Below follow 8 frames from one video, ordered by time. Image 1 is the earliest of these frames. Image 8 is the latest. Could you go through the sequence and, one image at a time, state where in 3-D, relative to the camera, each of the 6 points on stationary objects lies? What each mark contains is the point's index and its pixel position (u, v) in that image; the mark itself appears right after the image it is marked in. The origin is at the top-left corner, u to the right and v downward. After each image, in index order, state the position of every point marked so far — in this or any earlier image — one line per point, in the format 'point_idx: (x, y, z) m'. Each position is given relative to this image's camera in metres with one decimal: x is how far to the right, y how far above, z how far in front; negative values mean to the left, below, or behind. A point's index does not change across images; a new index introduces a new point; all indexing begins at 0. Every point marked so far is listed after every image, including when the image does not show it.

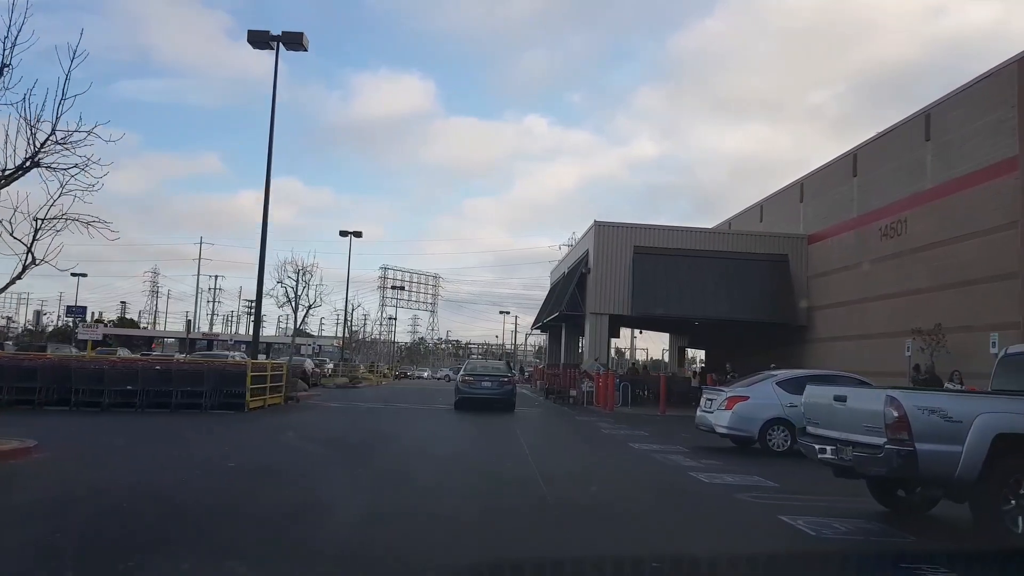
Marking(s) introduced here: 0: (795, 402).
0: (+5.1, -2.1, +14.2) m
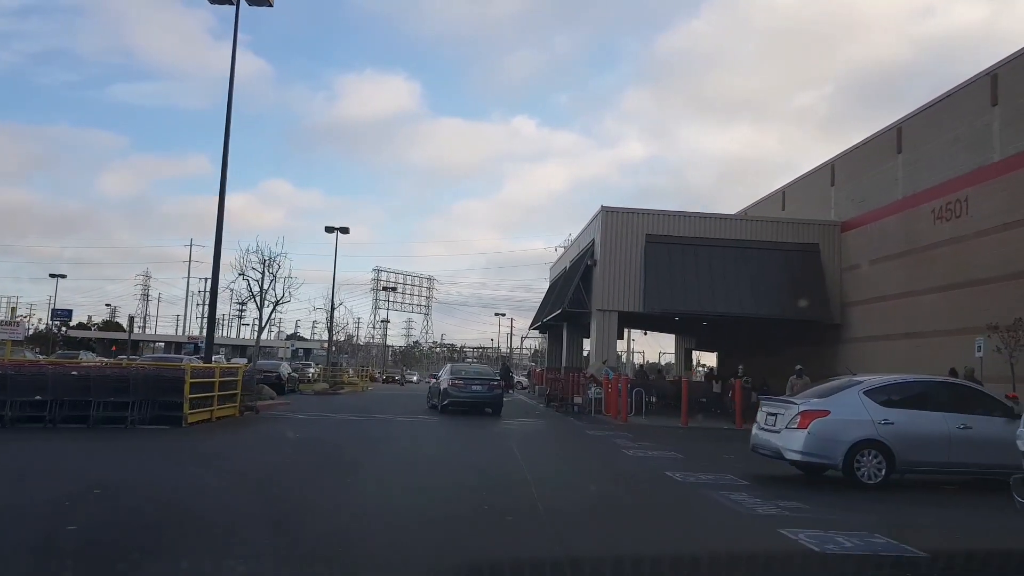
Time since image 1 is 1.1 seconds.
0: (+5.1, -1.7, +10.6) m
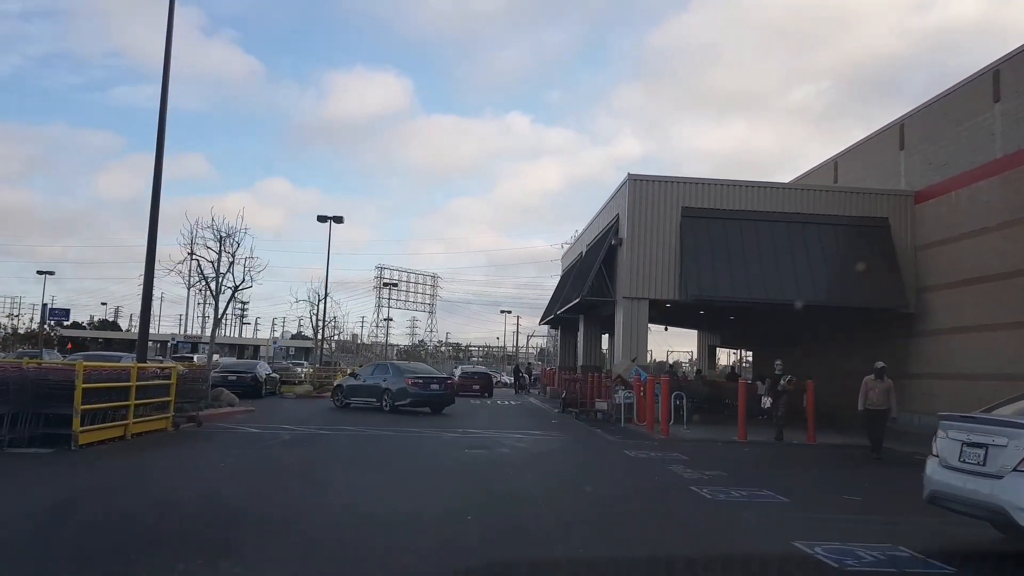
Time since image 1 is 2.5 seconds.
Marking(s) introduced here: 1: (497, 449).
0: (+5.2, -1.3, +6.0) m
1: (-0.4, -3.8, +18.6) m
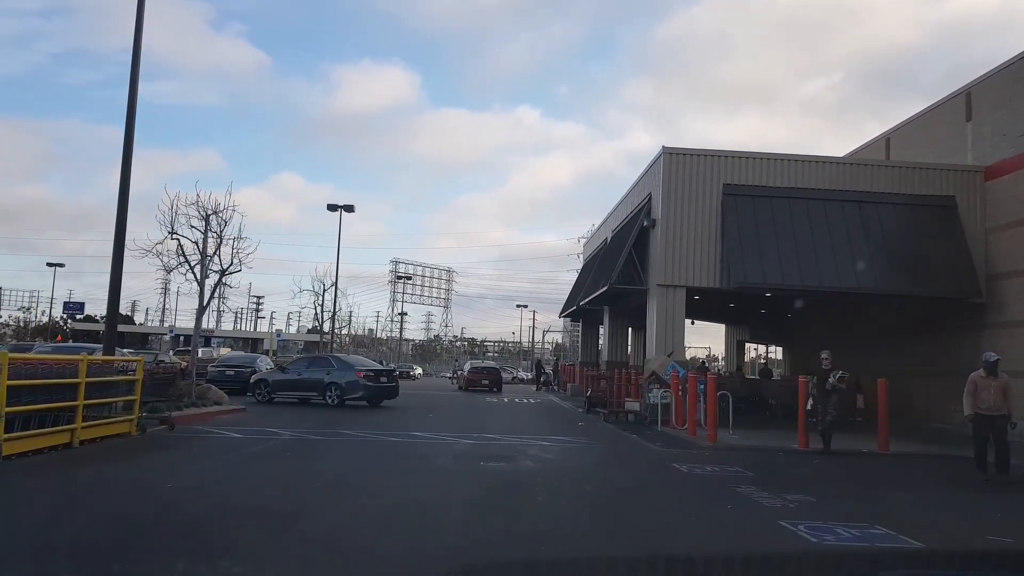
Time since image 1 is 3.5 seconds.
0: (+5.5, -1.0, +3.5) m
1: (+0.1, -3.4, +16.3) m
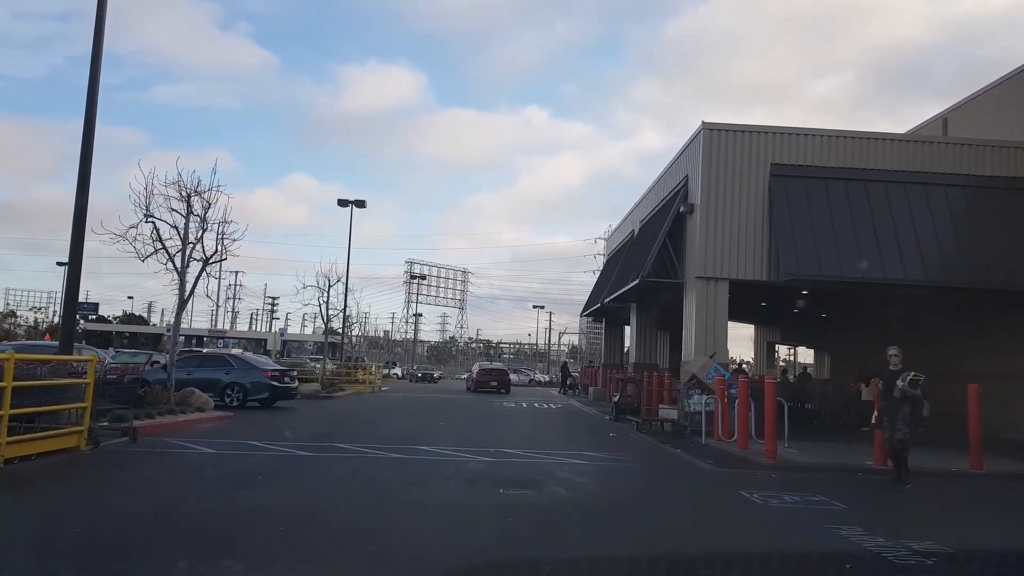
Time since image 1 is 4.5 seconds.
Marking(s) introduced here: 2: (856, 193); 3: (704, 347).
0: (+5.6, -0.8, +1.2) m
1: (+0.5, -3.2, +14.0) m
2: (+8.2, +2.2, +19.0) m
3: (+4.5, -1.4, +18.6) m
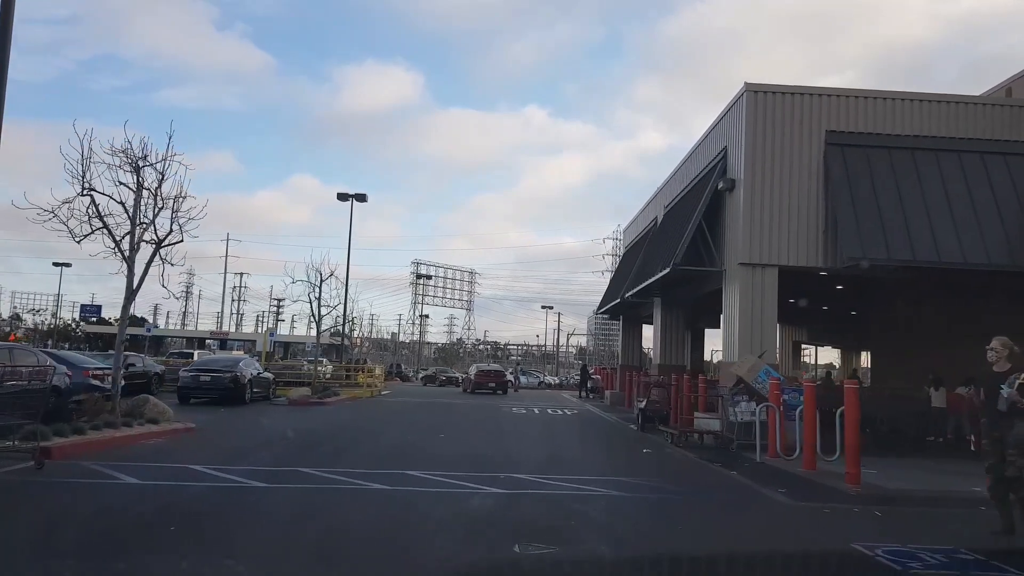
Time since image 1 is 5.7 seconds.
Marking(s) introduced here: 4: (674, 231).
0: (+5.7, -0.5, -1.6) m
1: (+0.7, -3.0, +11.3) m
2: (+8.4, +2.5, +16.2) m
3: (+4.7, -1.1, +15.9) m
4: (+4.0, +1.4, +19.4) m
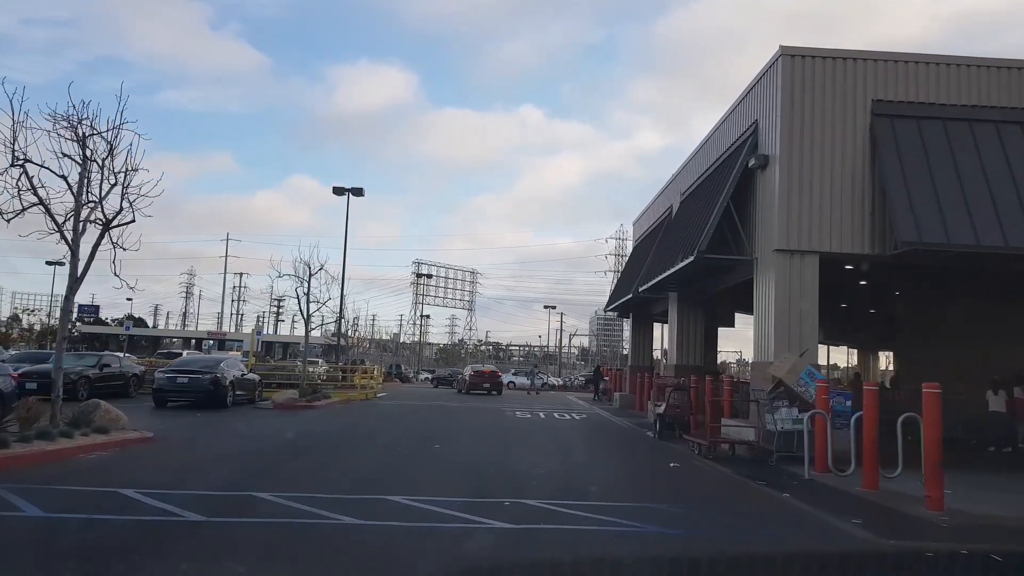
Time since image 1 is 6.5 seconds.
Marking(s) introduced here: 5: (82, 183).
0: (+5.7, -0.3, -3.5) m
1: (+0.8, -2.8, +9.4) m
2: (+8.5, +2.7, +14.3) m
3: (+4.8, -1.0, +14.0) m
4: (+4.1, +1.6, +17.5) m
5: (-6.4, +1.6, +11.7) m
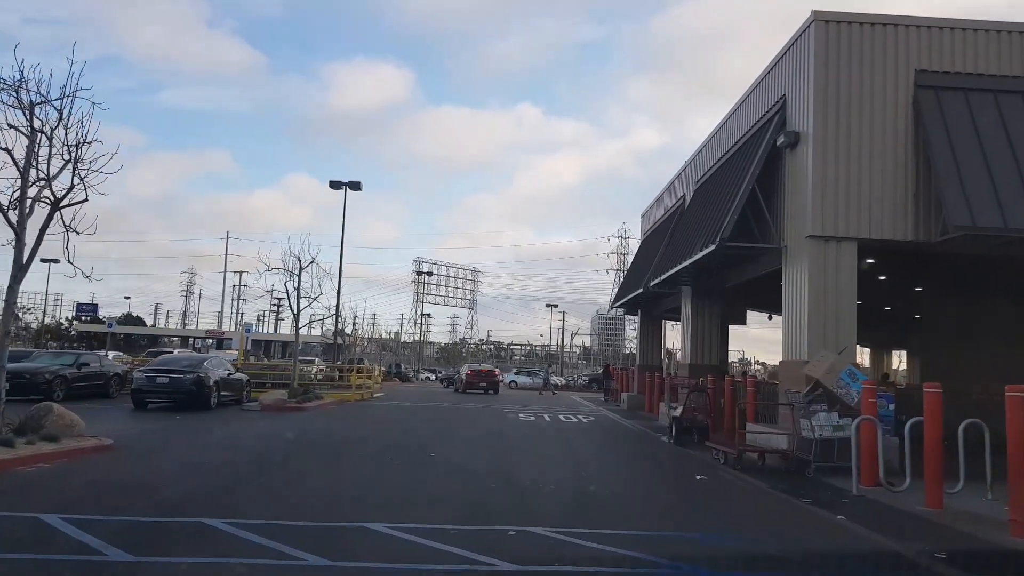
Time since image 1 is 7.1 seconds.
0: (+5.8, -0.2, -4.9) m
1: (+0.8, -2.7, +8.0) m
2: (+8.6, +2.8, +12.9) m
3: (+4.9, -0.8, +12.6) m
4: (+4.1, +1.8, +16.1) m
5: (-6.3, +1.7, +10.3) m
